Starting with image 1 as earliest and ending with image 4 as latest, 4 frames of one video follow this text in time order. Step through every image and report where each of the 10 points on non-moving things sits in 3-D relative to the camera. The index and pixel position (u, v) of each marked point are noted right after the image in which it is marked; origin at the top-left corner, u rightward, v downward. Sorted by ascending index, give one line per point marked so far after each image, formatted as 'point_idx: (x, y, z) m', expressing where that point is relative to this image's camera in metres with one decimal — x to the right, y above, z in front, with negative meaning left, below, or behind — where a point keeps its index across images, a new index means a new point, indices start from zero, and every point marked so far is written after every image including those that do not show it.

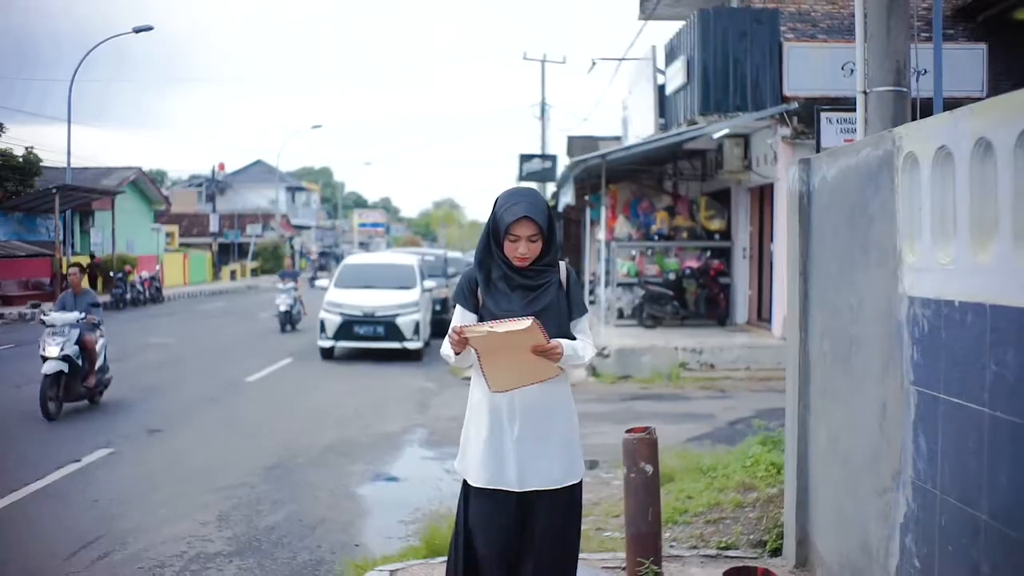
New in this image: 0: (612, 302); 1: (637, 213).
0: (+1.3, -0.2, +11.2) m
1: (+1.7, +1.0, +11.9) m
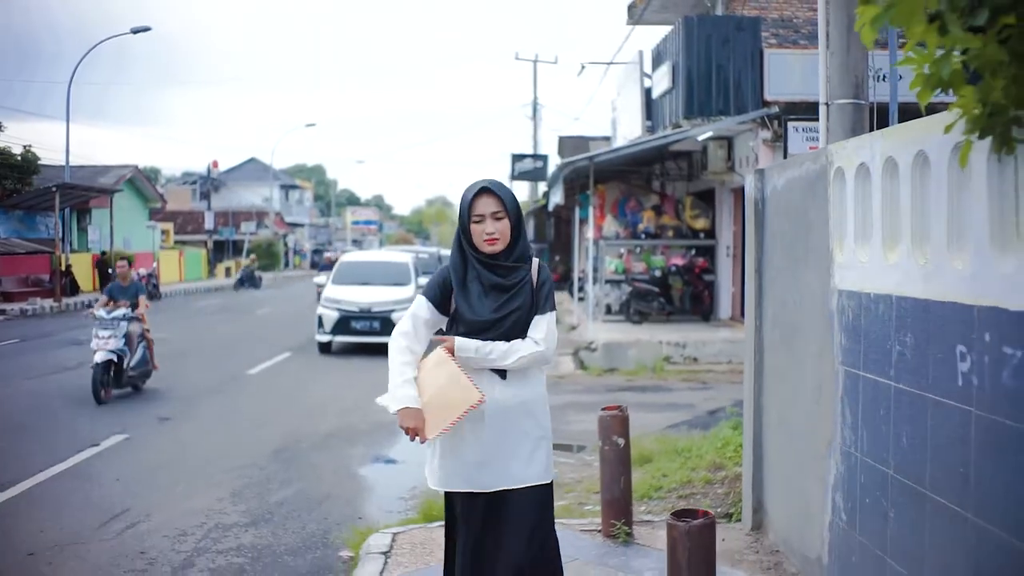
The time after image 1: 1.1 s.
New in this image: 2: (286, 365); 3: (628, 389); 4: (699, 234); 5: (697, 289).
0: (+1.2, -0.1, +12.1) m
1: (+1.6, +1.0, +12.8) m
2: (-3.0, -1.1, +12.5) m
3: (+1.2, -1.1, +9.7) m
4: (+2.5, +0.7, +12.5) m
5: (+2.4, 0.0, +12.0) m
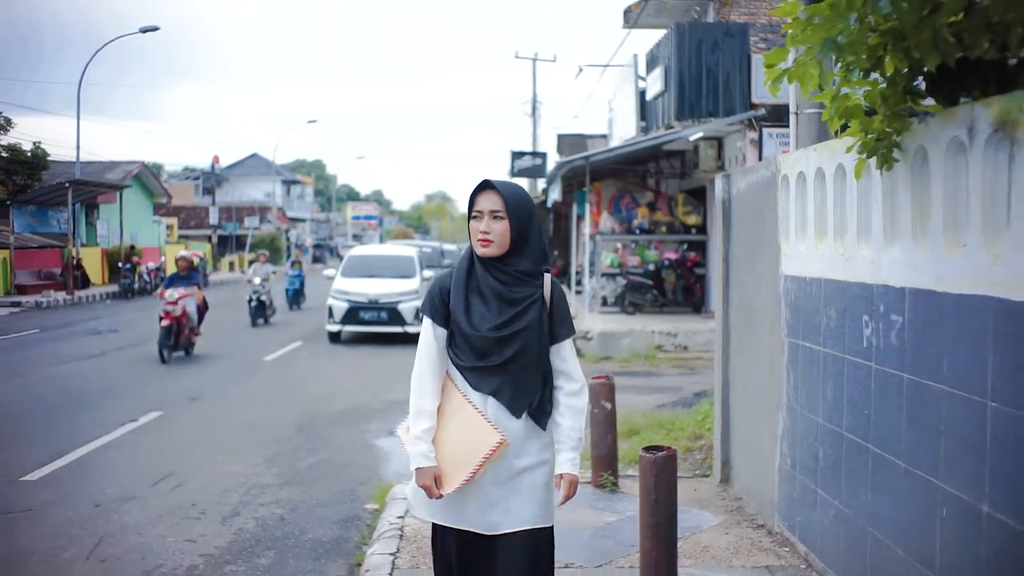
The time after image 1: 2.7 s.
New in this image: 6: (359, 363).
0: (+1.2, 0.0, +13.4) m
1: (+1.6, +1.2, +14.1) m
2: (-3.0, -0.9, +13.8) m
3: (+1.2, -0.9, +11.0) m
4: (+2.6, +0.9, +13.9) m
5: (+2.4, +0.1, +13.4) m
6: (-2.1, -1.0, +13.0) m
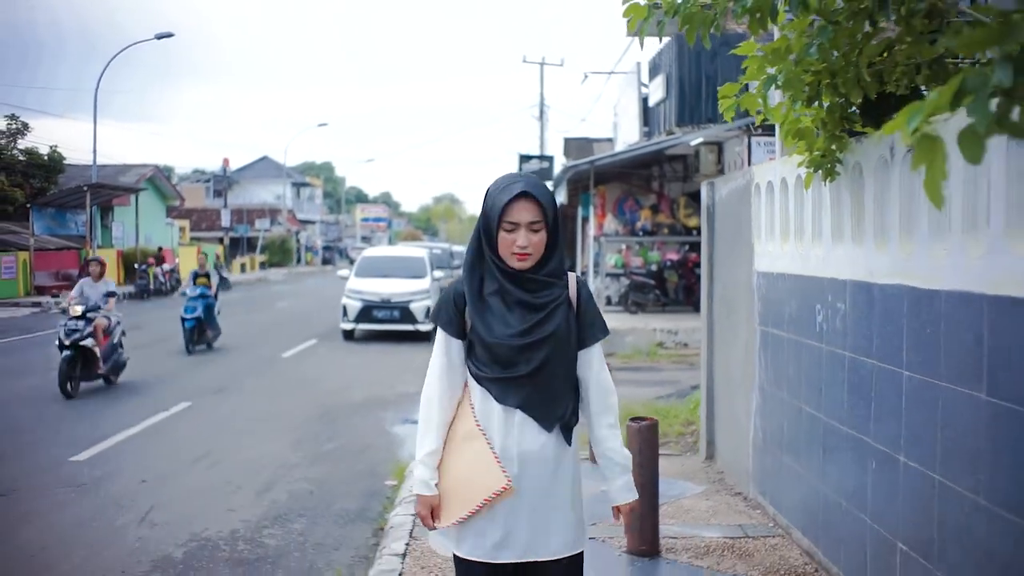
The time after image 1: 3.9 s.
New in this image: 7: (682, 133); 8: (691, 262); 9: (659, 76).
0: (+1.3, 0.0, +14.5) m
1: (+1.7, +1.2, +15.2) m
2: (-2.9, -0.9, +14.9) m
3: (+1.3, -0.9, +12.1) m
4: (+2.7, +0.9, +14.9) m
5: (+2.5, +0.1, +14.4) m
6: (-2.0, -1.0, +14.0) m
7: (+2.1, +2.0, +12.4) m
8: (+2.6, +0.4, +14.5) m
9: (+2.3, +3.3, +14.8) m
